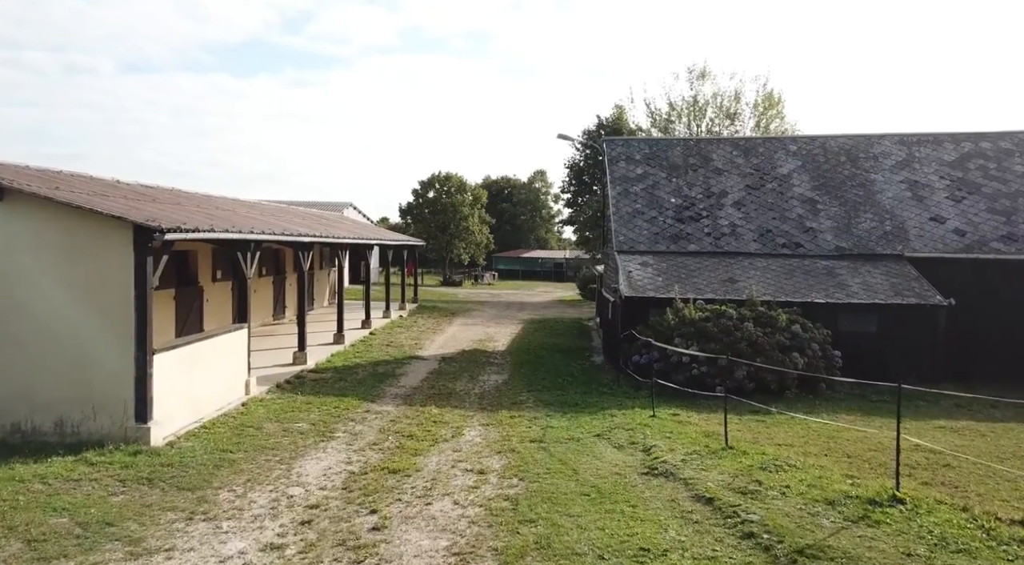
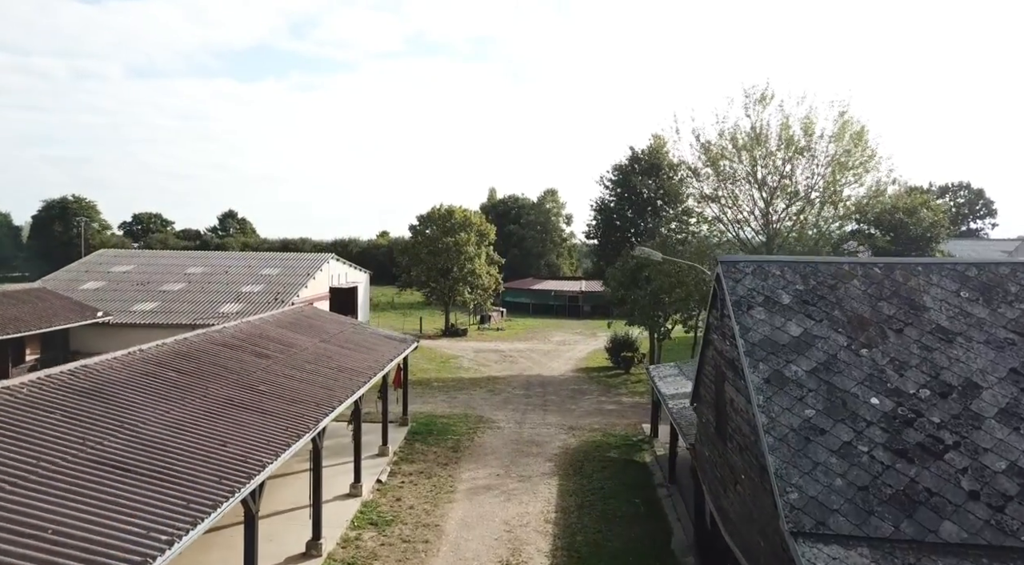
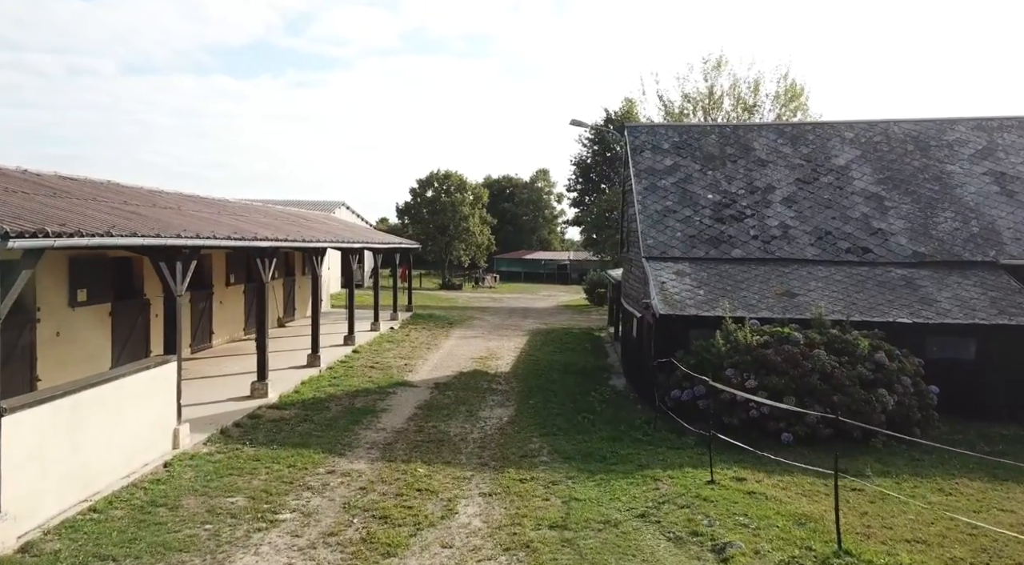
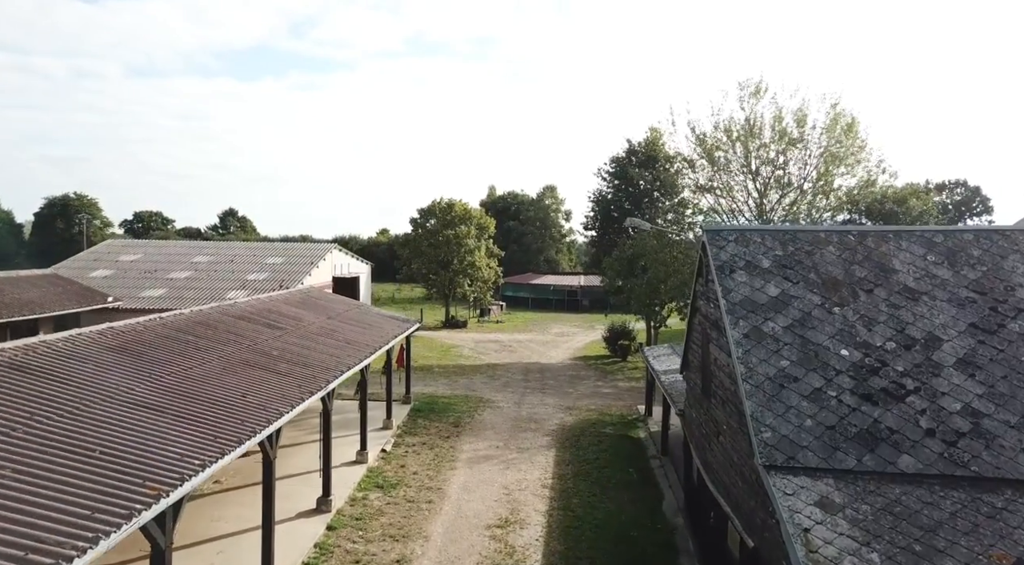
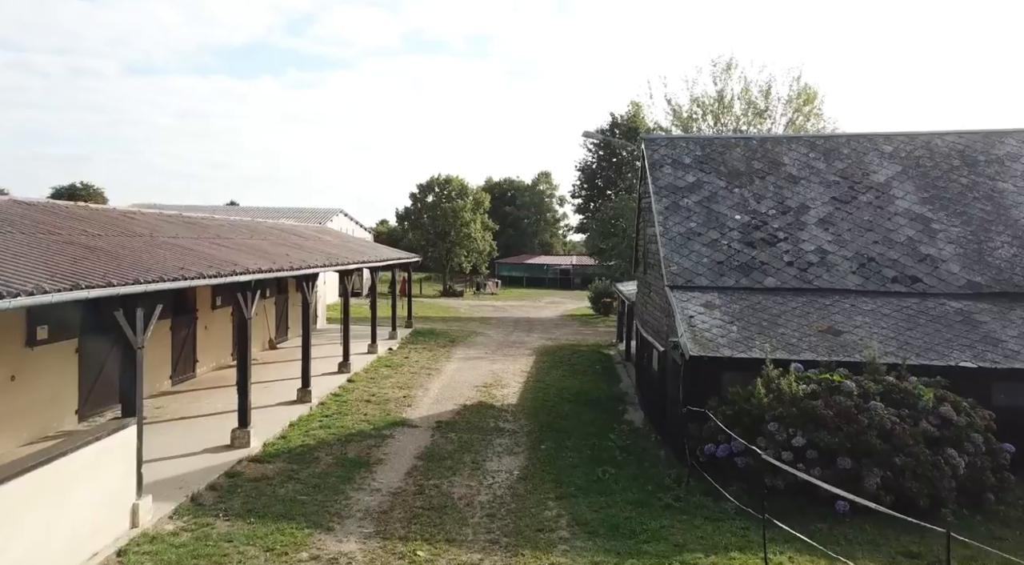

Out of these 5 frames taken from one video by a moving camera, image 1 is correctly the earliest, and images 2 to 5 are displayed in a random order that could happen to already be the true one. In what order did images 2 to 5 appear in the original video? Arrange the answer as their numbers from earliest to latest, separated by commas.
3, 5, 4, 2
